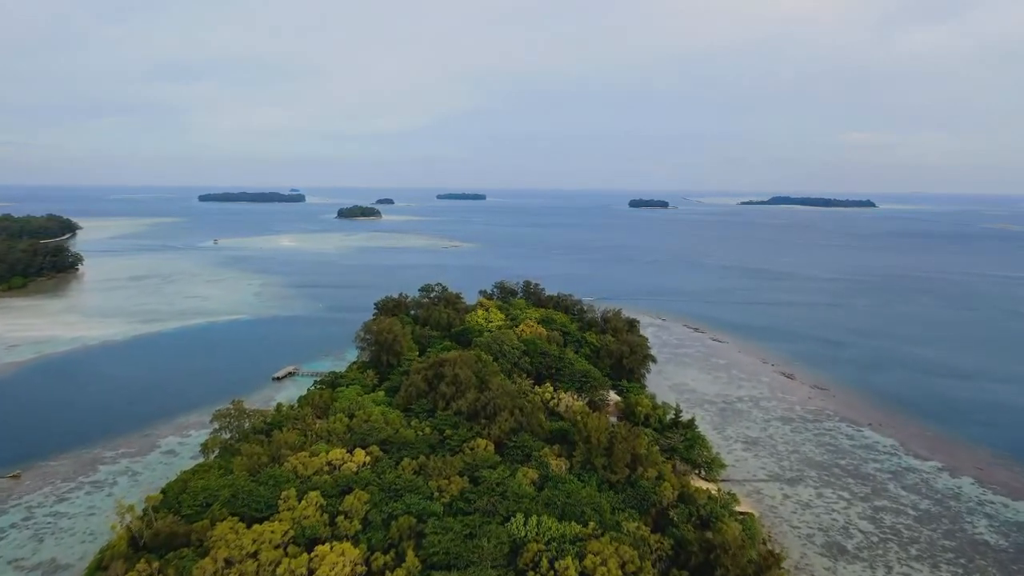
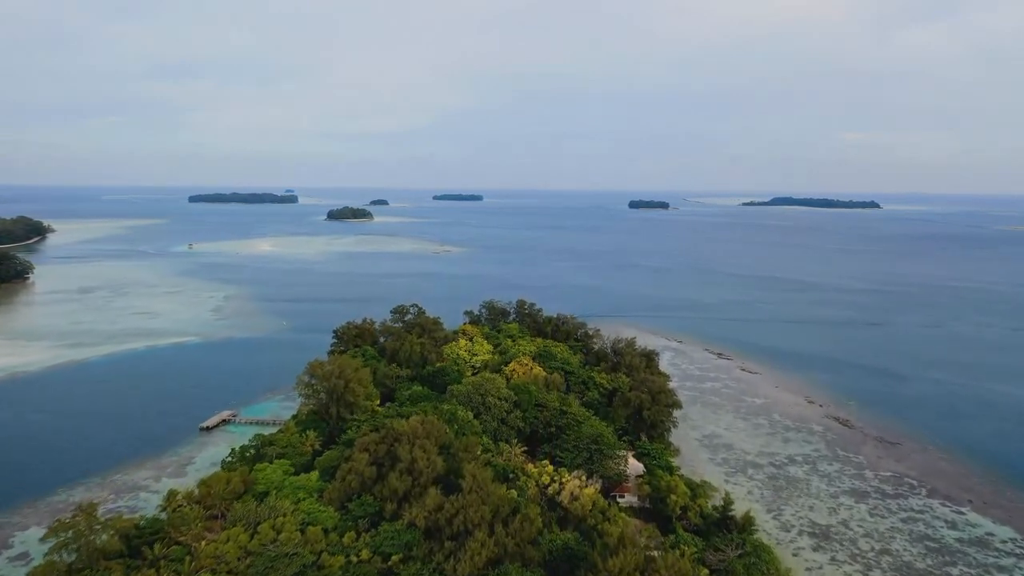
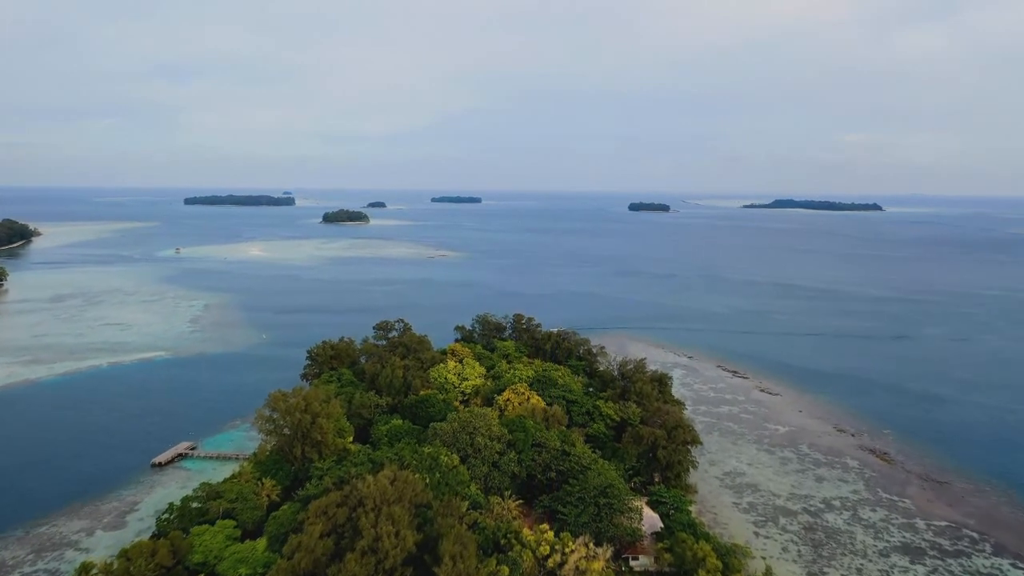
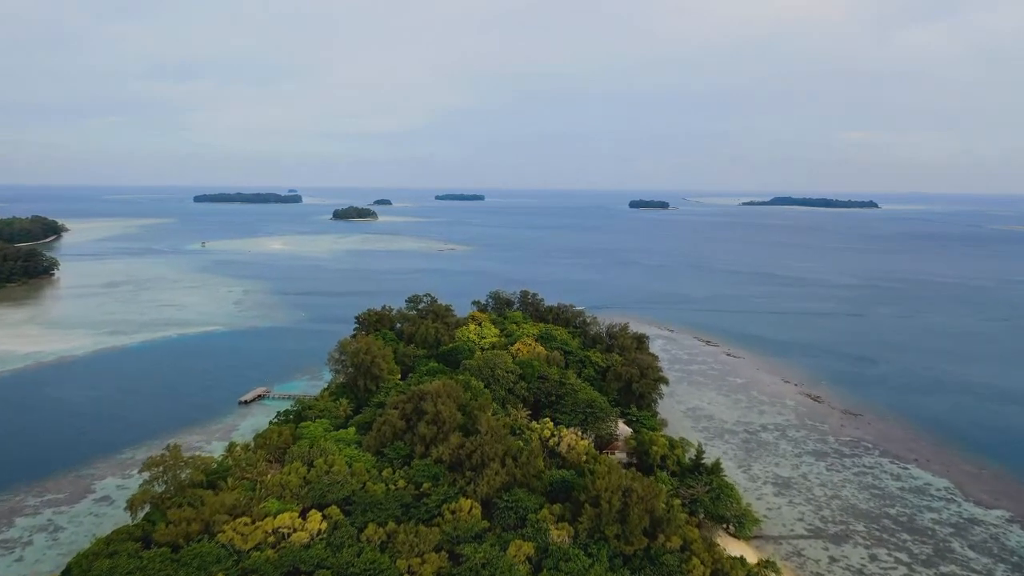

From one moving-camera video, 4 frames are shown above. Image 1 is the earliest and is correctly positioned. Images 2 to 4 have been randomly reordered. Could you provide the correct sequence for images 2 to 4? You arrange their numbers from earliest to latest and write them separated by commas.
4, 2, 3
